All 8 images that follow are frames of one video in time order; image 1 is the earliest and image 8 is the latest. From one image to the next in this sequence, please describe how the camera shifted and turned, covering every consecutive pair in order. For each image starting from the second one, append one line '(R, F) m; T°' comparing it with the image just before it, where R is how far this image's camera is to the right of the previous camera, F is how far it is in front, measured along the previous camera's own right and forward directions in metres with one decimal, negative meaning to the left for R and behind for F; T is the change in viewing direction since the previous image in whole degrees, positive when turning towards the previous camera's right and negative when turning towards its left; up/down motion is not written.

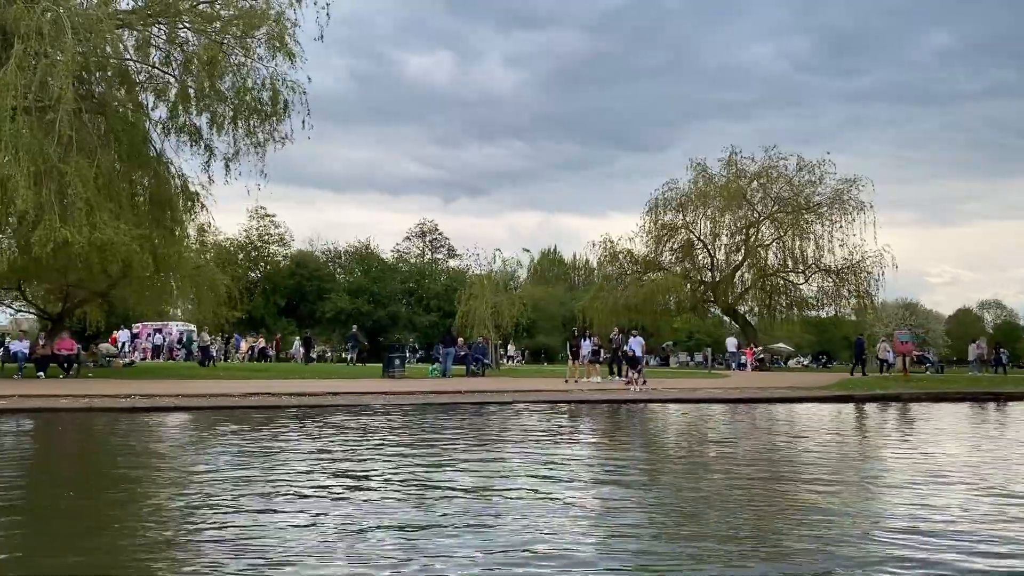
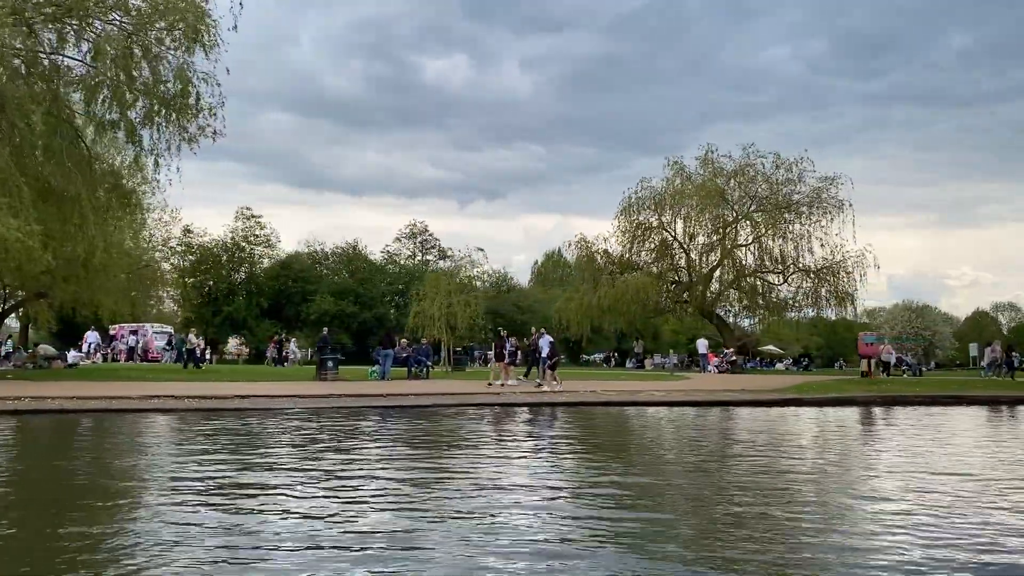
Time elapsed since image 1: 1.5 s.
(+2.0, +0.8) m; -1°
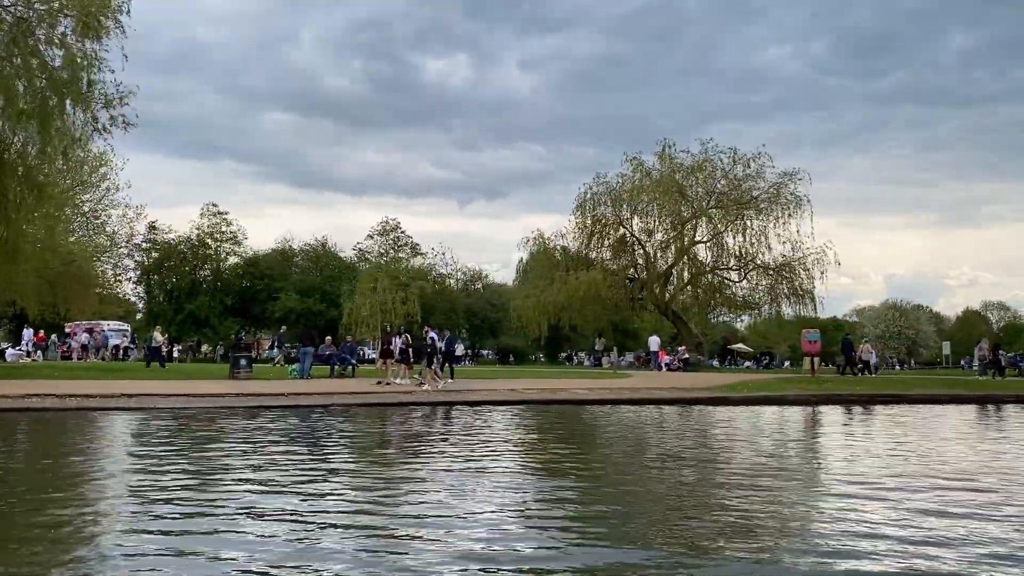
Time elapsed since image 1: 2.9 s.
(+1.9, +0.7) m; 0°
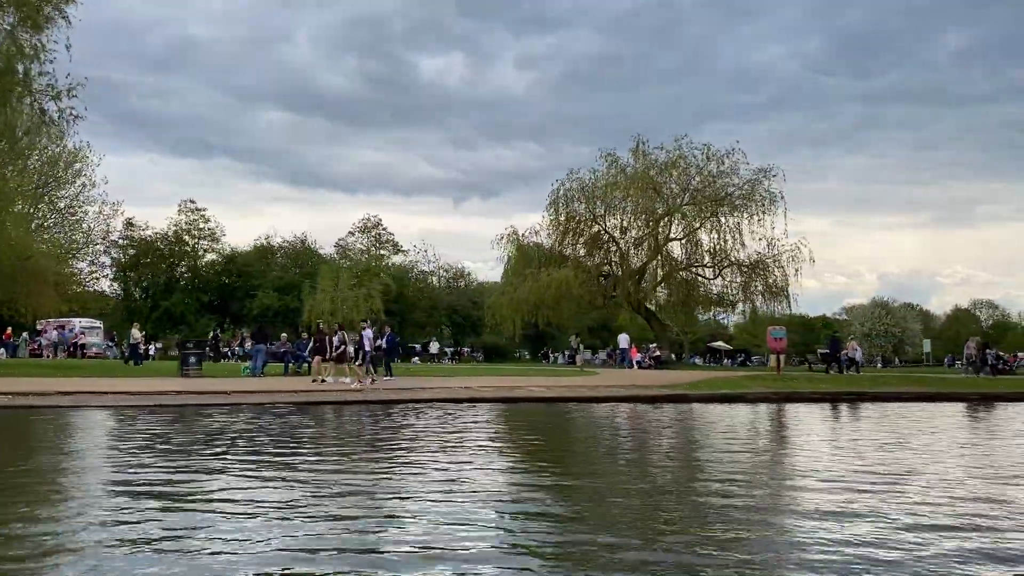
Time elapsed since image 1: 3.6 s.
(+0.9, +0.3) m; +1°
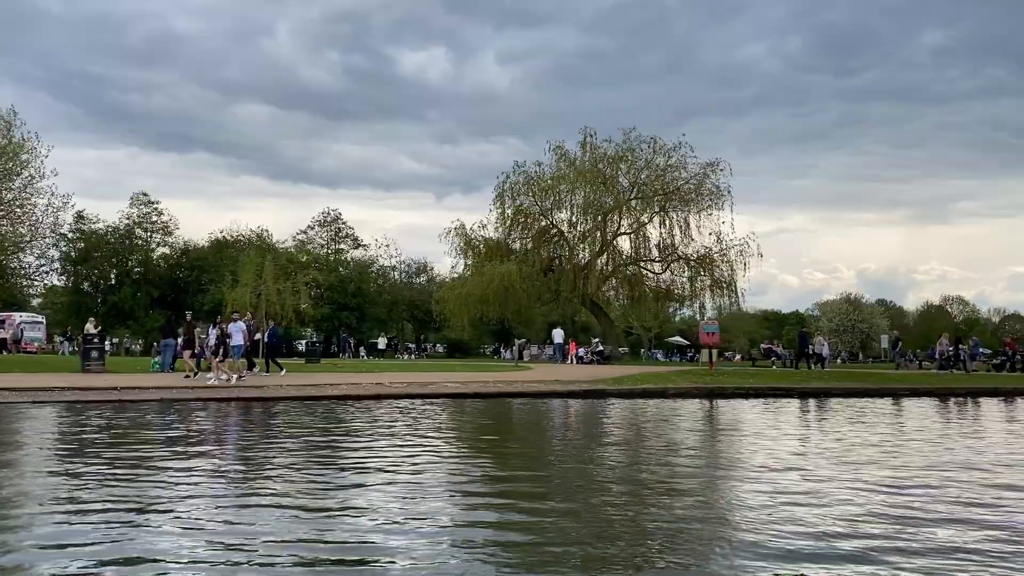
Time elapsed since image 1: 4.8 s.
(+1.5, +0.5) m; +1°
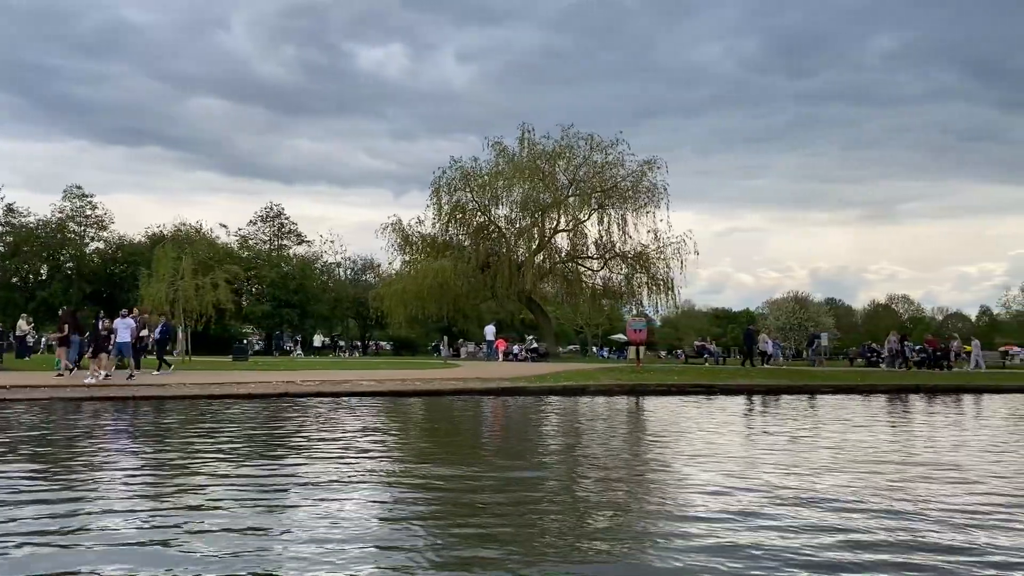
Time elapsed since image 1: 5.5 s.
(+0.9, +0.3) m; +3°
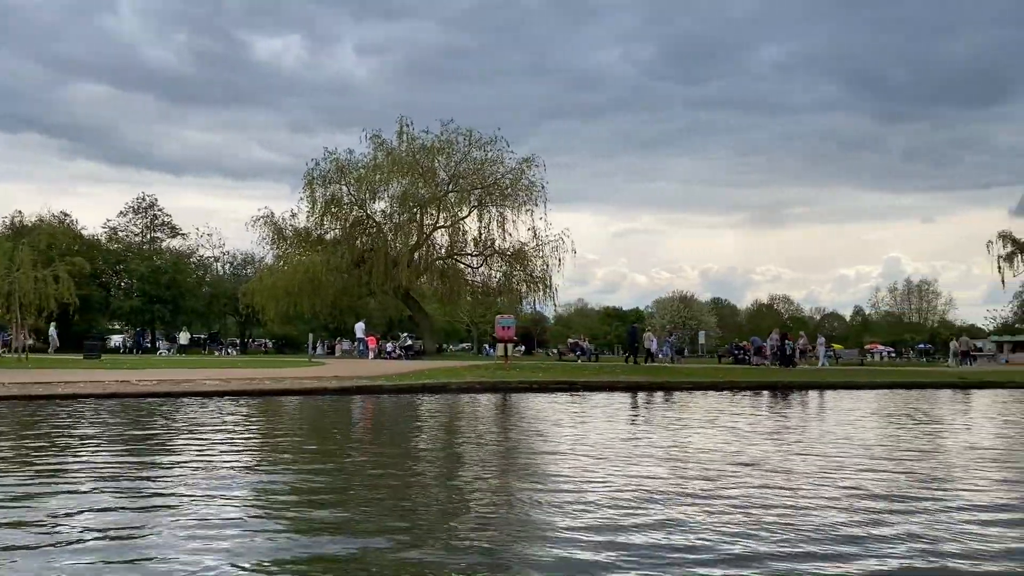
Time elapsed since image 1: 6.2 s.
(+0.9, +0.4) m; +7°
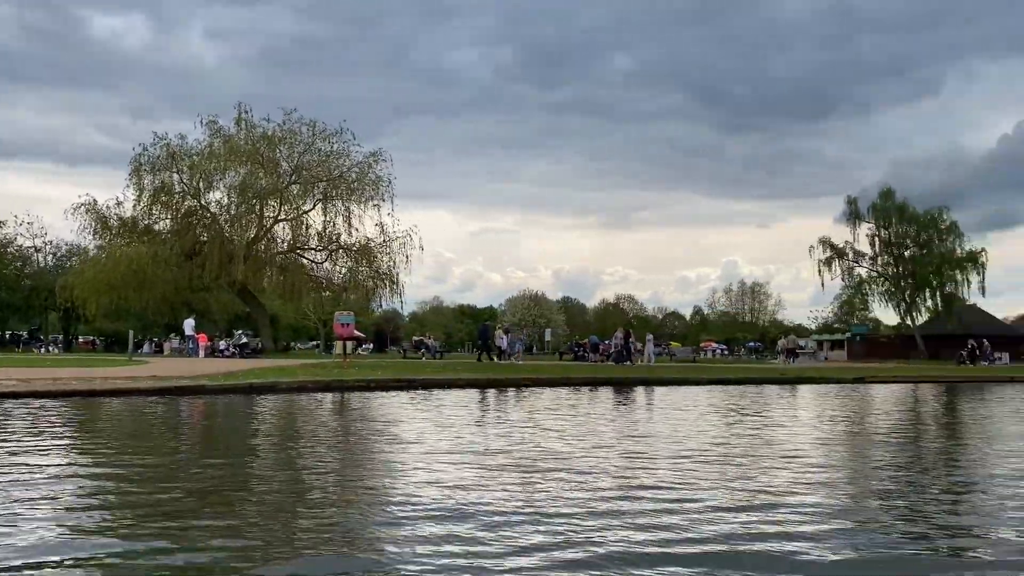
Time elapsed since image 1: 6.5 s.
(+0.4, +0.3) m; +10°
